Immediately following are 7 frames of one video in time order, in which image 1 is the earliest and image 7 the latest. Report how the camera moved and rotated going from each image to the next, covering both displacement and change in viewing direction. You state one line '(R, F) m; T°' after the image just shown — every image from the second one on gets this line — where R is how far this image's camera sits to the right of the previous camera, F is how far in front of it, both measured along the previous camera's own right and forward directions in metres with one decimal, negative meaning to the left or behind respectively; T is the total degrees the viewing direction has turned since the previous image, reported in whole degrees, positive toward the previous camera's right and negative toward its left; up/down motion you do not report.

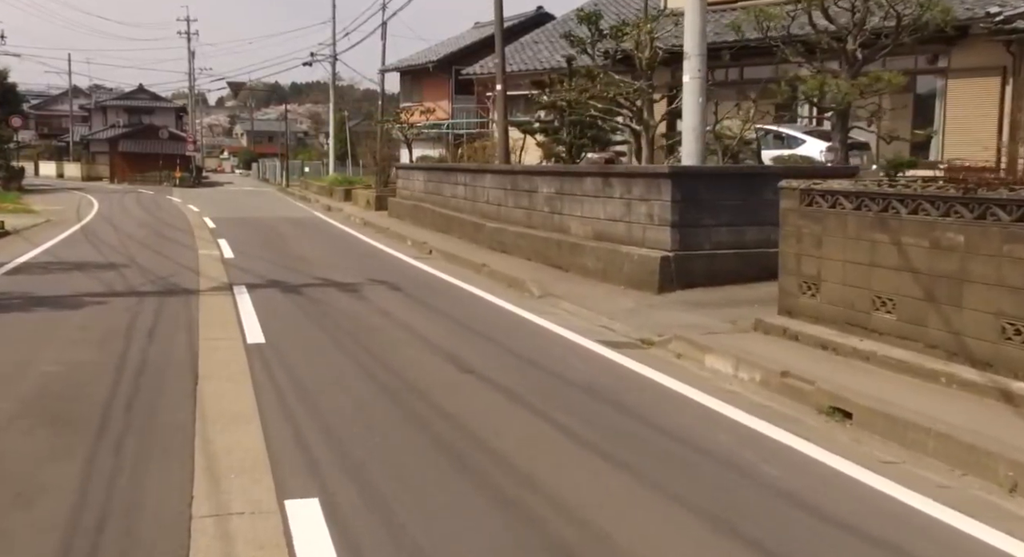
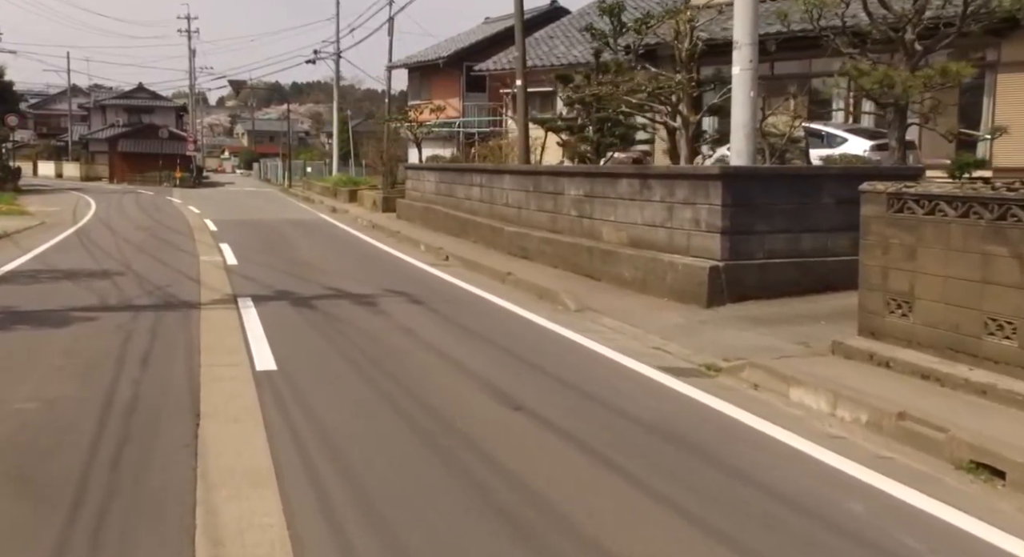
(-0.3, +1.3) m; 0°
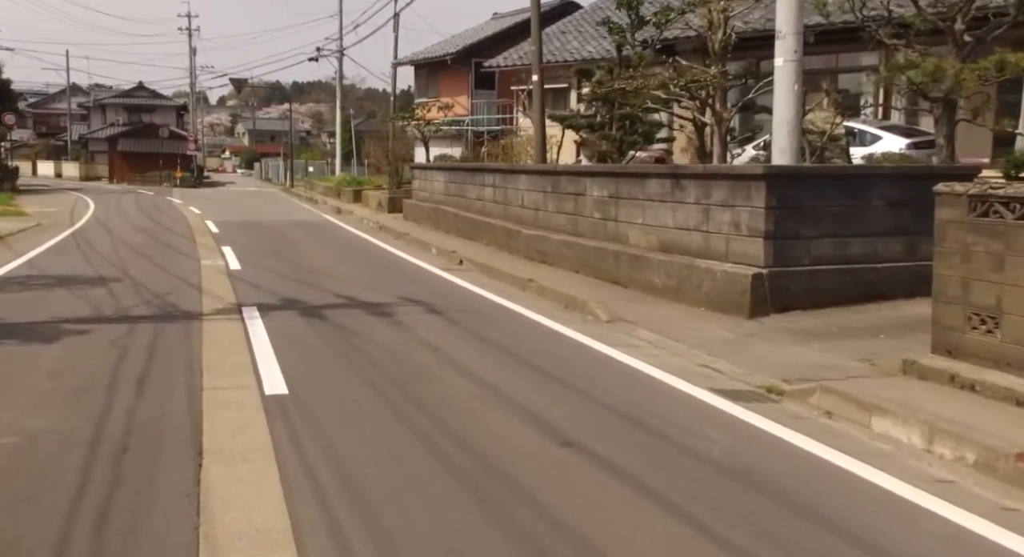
(-0.3, +1.0) m; 0°
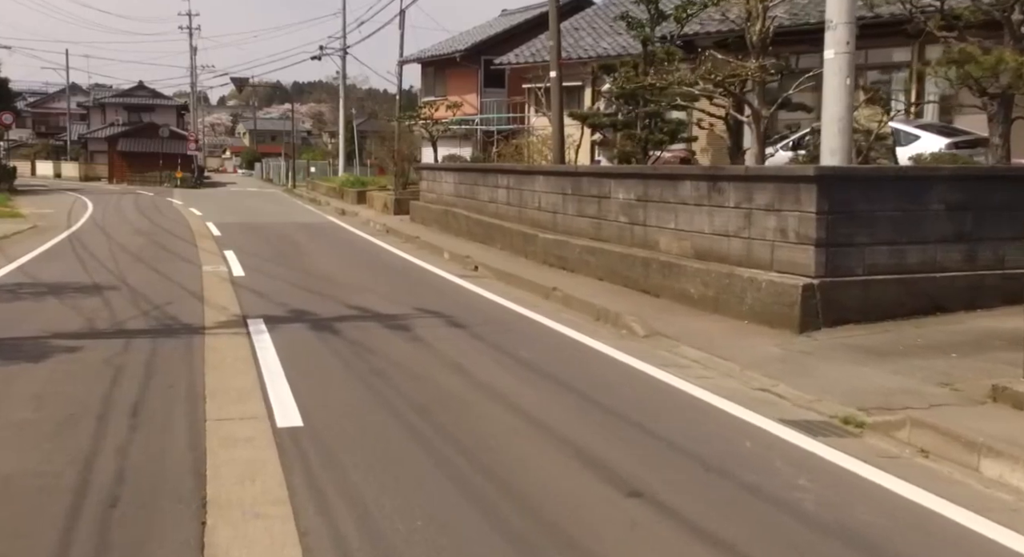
(-0.3, +1.0) m; 0°
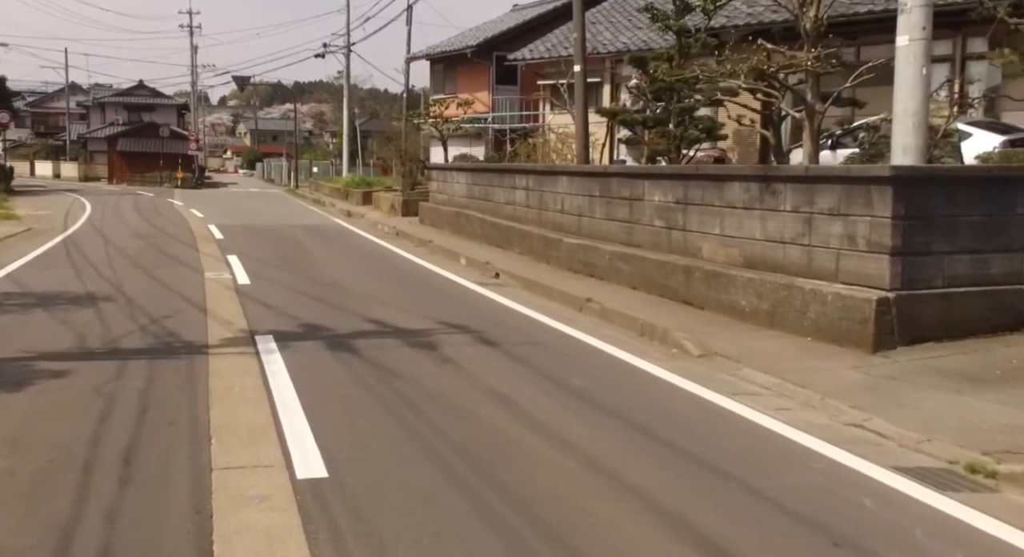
(-0.3, +1.2) m; 0°
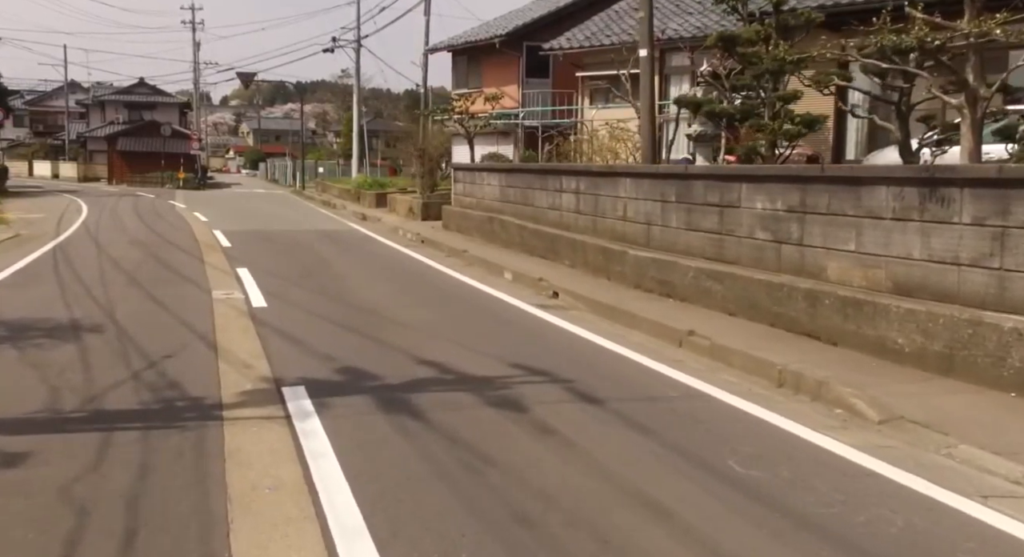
(-0.7, +2.5) m; 0°
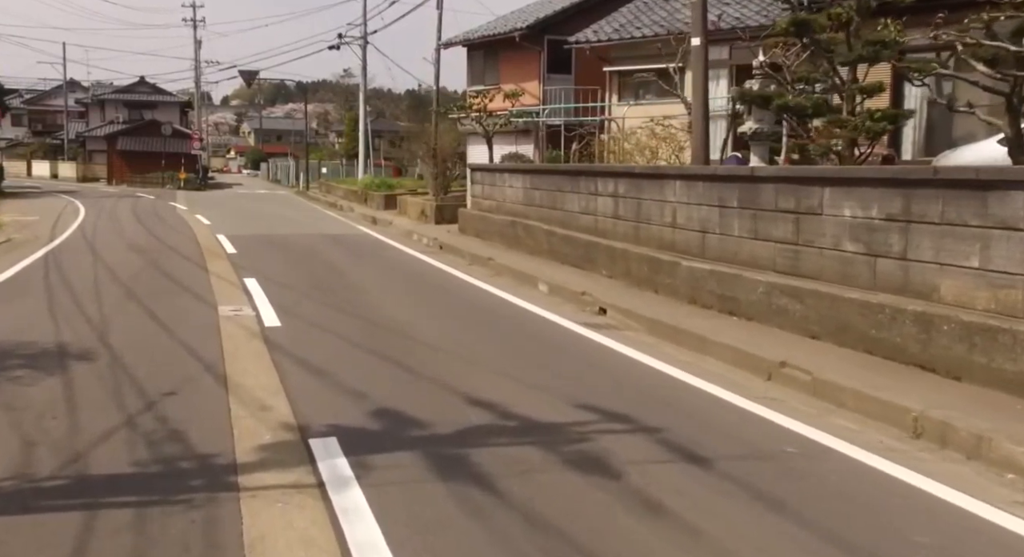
(-0.4, +1.6) m; 0°
